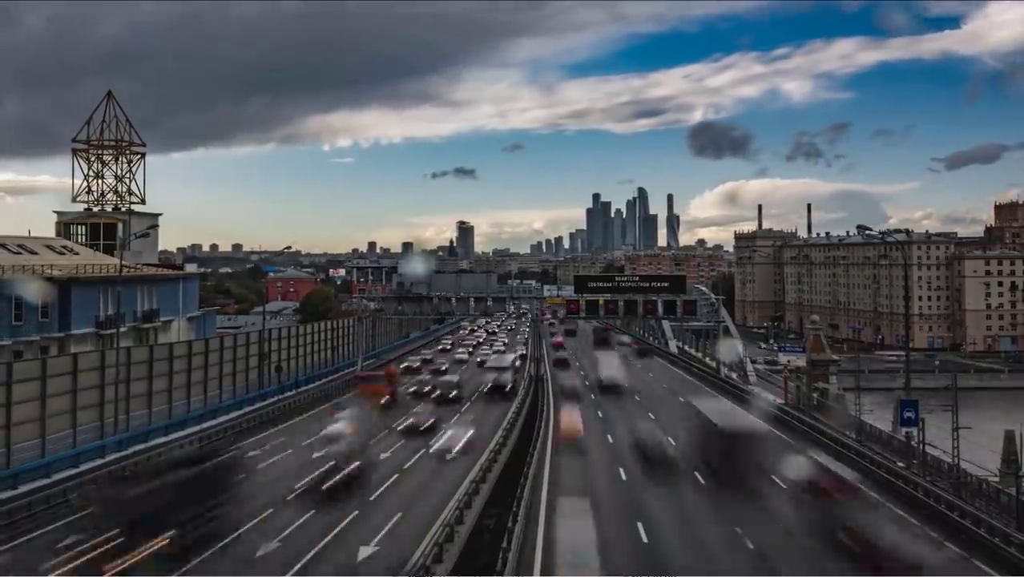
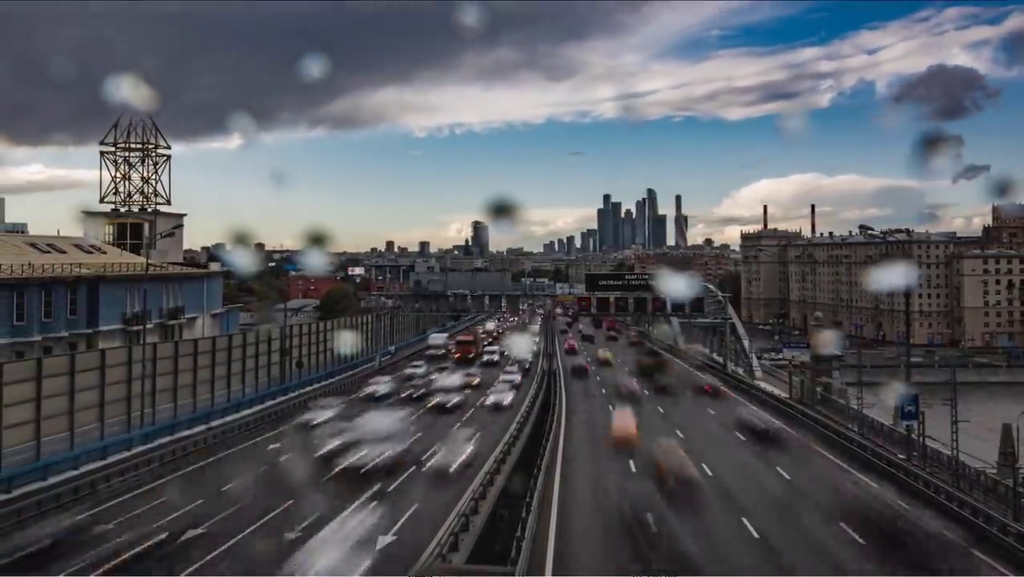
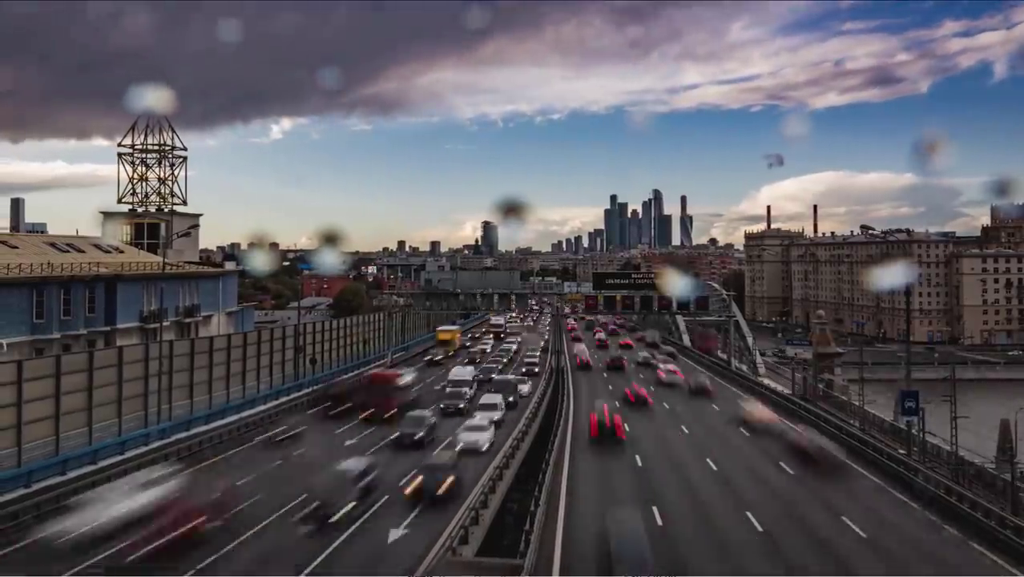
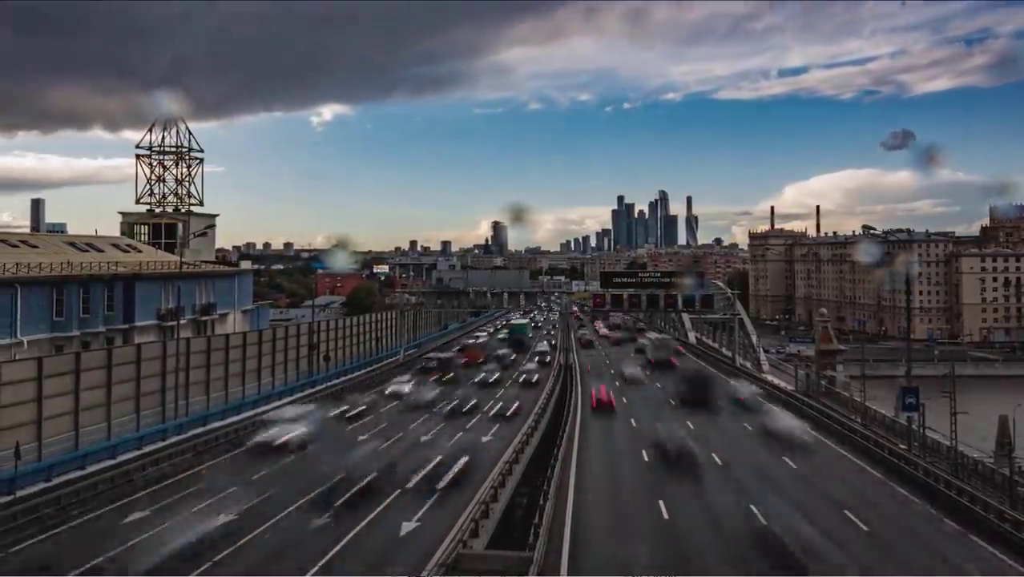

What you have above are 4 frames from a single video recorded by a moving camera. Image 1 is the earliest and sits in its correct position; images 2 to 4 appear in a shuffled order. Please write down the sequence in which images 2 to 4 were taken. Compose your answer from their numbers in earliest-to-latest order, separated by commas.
2, 3, 4
